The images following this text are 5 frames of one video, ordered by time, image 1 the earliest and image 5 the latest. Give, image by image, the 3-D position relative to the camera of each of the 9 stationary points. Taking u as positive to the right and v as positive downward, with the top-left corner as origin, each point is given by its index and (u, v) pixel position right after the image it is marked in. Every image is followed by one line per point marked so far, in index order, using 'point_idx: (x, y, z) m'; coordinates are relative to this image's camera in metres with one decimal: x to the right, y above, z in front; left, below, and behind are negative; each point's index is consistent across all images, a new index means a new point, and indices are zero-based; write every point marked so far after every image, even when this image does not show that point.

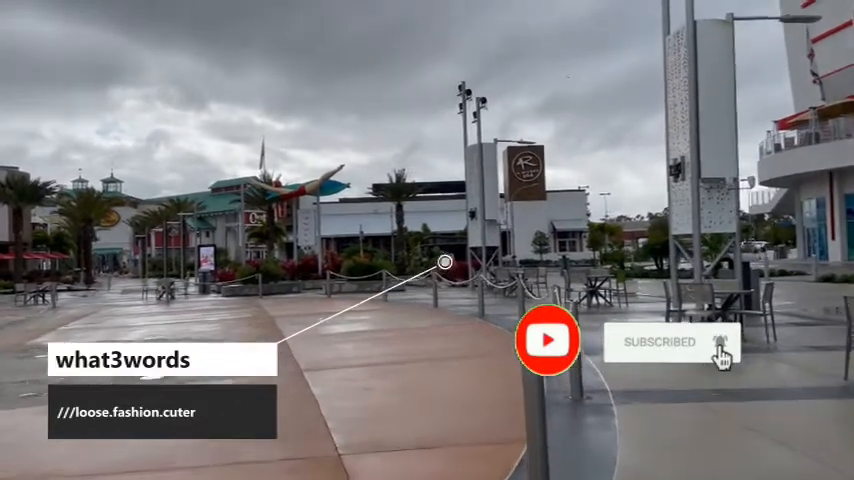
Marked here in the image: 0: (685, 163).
0: (+5.2, +1.5, +15.5) m
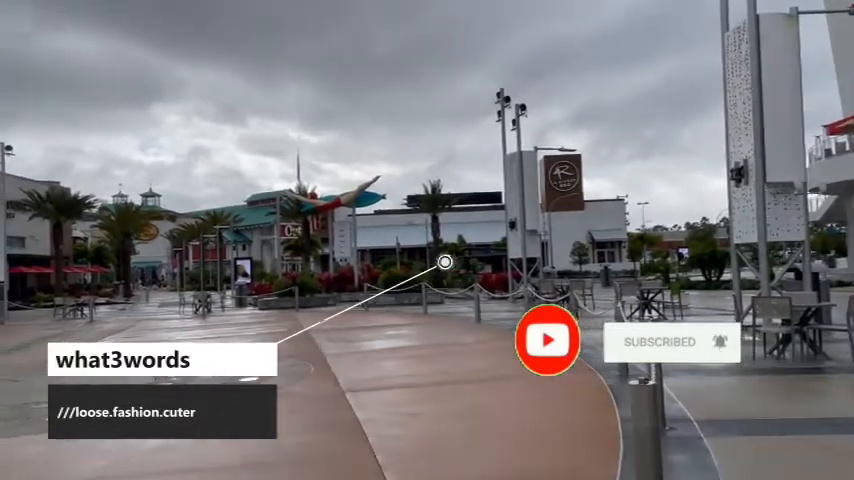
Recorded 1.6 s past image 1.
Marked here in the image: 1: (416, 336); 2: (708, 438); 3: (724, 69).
0: (+6.0, +1.4, +14.5) m
1: (-0.3, -2.1, +17.1) m
2: (+2.4, -1.7, +6.7) m
3: (+6.0, +3.4, +15.6) m
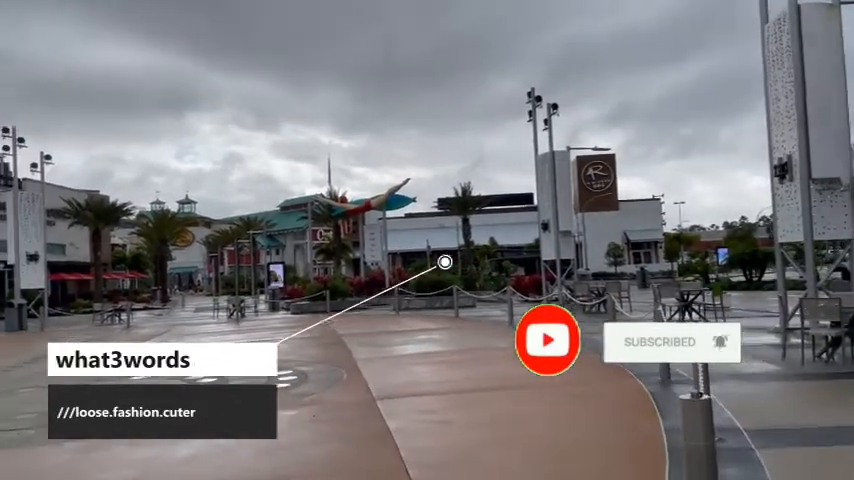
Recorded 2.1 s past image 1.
0: (+6.6, +1.4, +13.9) m
1: (+0.4, -2.2, +16.8) m
2: (+2.7, -1.7, +6.3) m
3: (+6.6, +3.5, +15.1) m
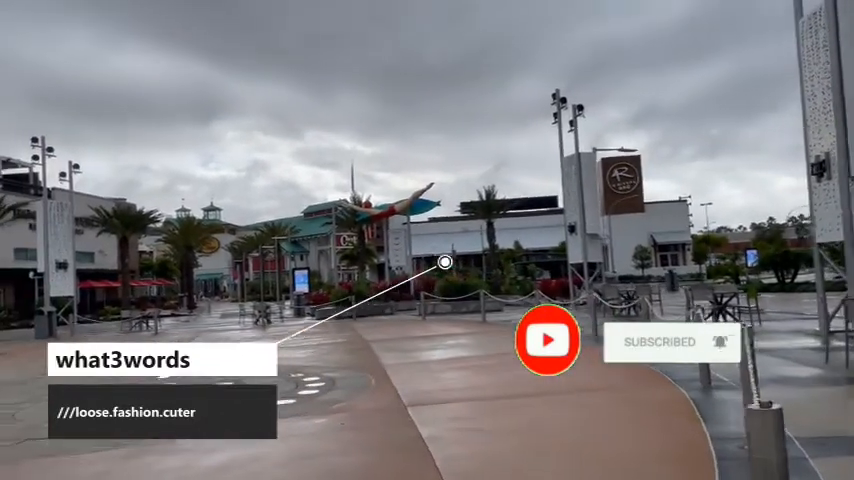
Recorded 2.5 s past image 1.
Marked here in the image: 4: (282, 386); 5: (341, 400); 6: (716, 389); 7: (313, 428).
0: (+7.1, +1.4, +13.6) m
1: (+1.0, -2.2, +16.6) m
2: (+3.0, -1.7, +6.0) m
3: (+7.1, +3.5, +14.7) m
4: (-2.3, -2.3, +12.3) m
5: (-1.2, -2.2, +10.4) m
6: (+3.4, -1.7, +9.1) m
7: (-1.3, -2.1, +8.5) m
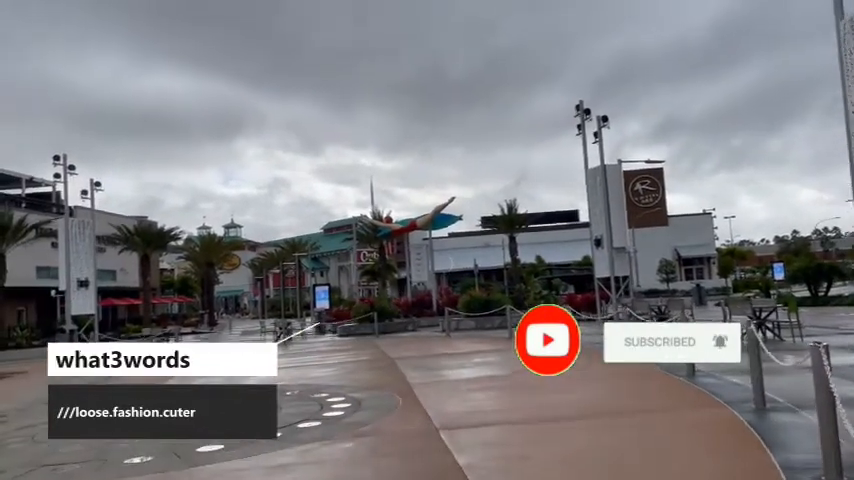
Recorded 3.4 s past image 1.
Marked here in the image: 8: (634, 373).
0: (+7.5, +1.2, +12.9) m
1: (+1.6, -2.5, +16.0) m
2: (+3.3, -1.8, +5.4) m
3: (+7.5, +3.2, +14.1) m
4: (-1.8, -2.6, +11.8) m
5: (-0.8, -2.3, +9.9) m
6: (+3.8, -1.9, +8.5) m
7: (-0.9, -2.2, +8.0) m
8: (+3.3, -2.1, +12.4) m
